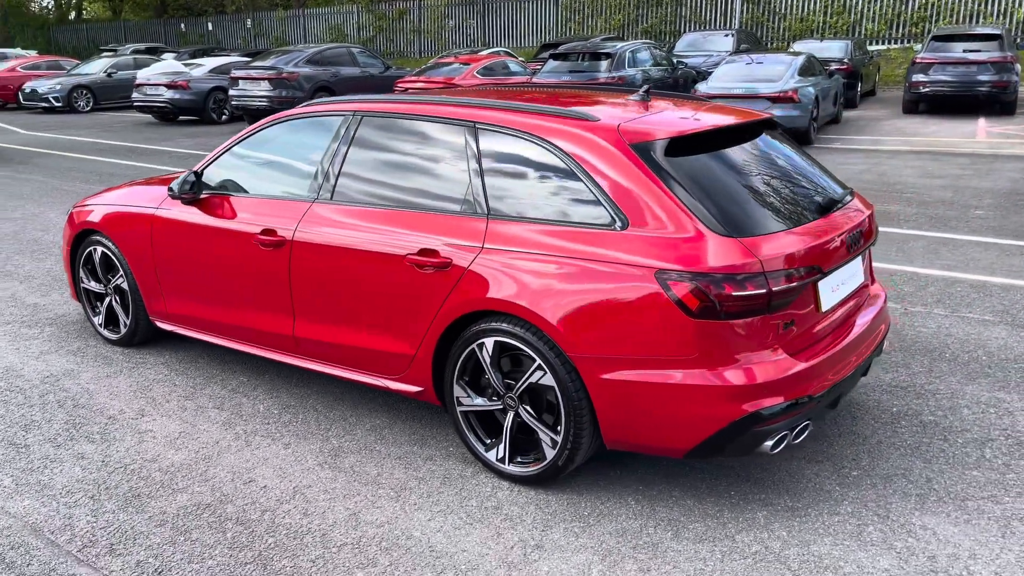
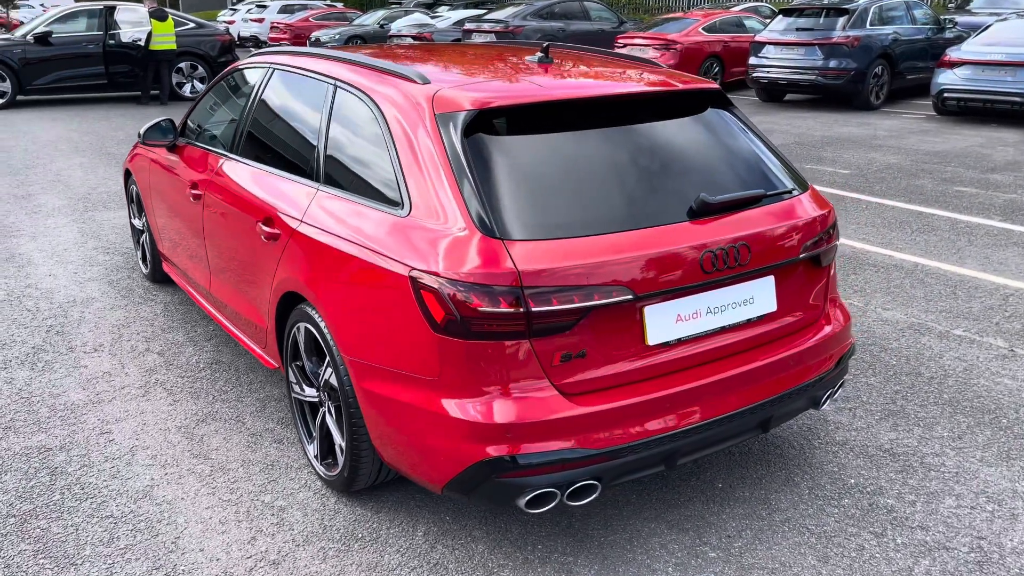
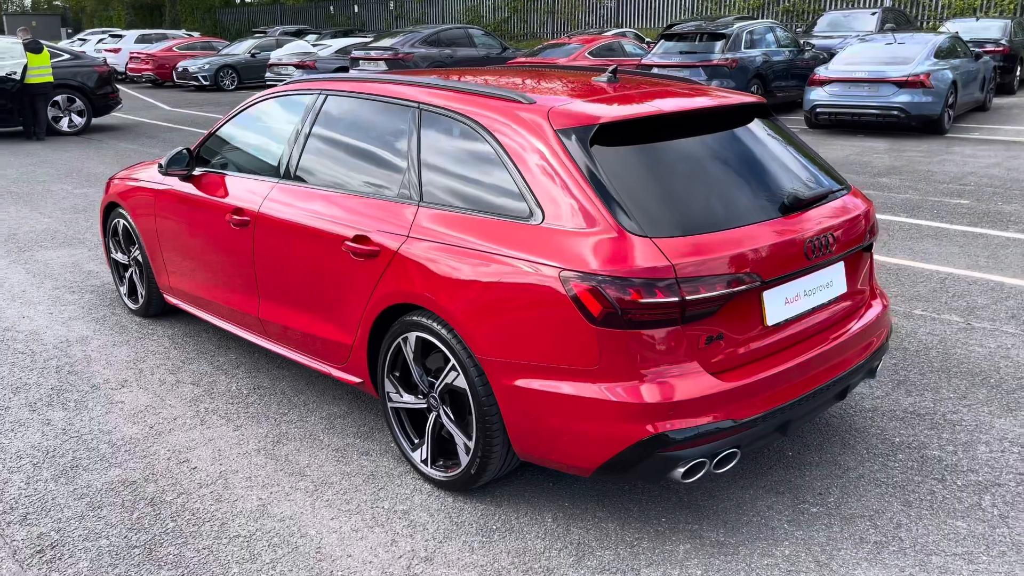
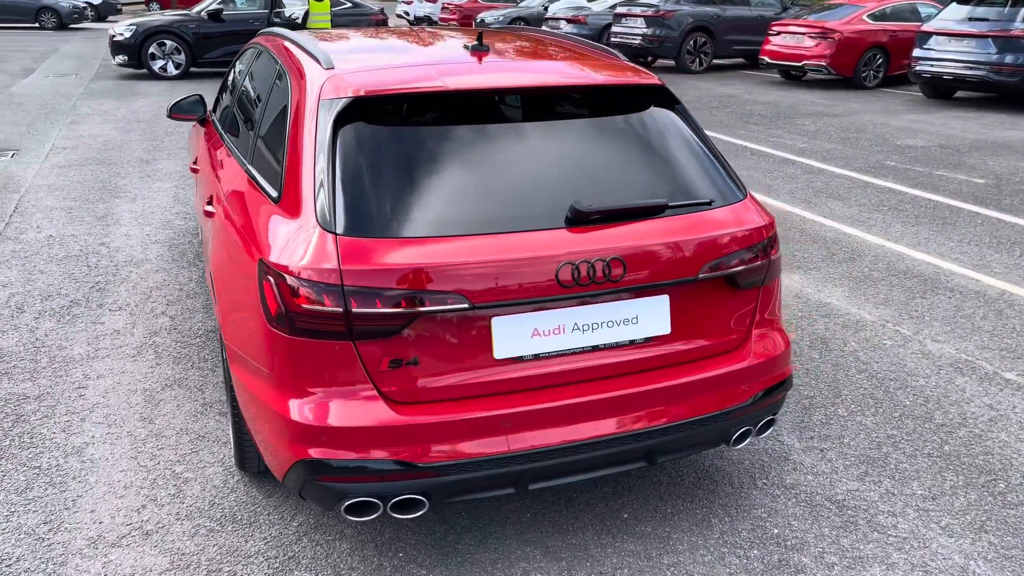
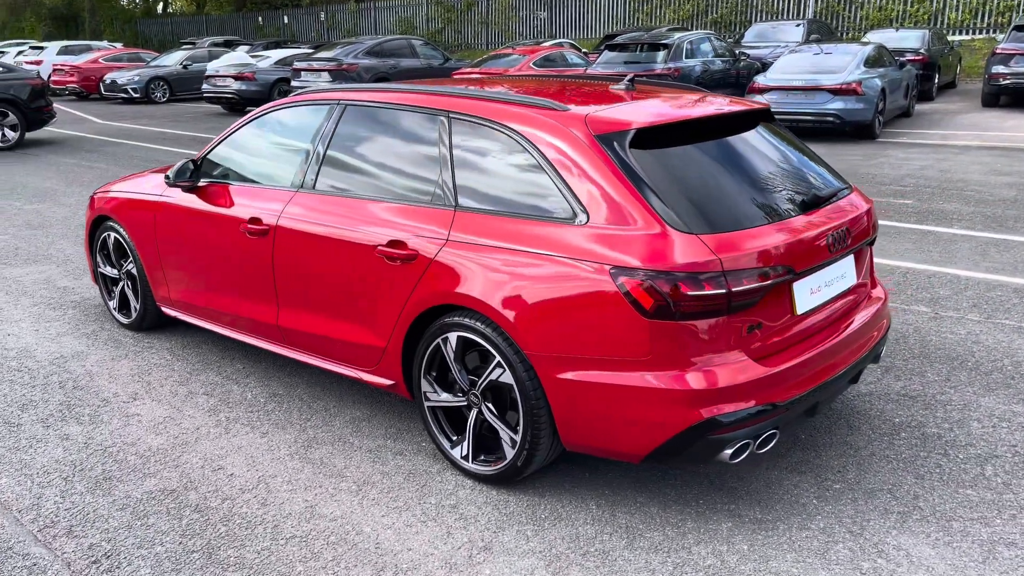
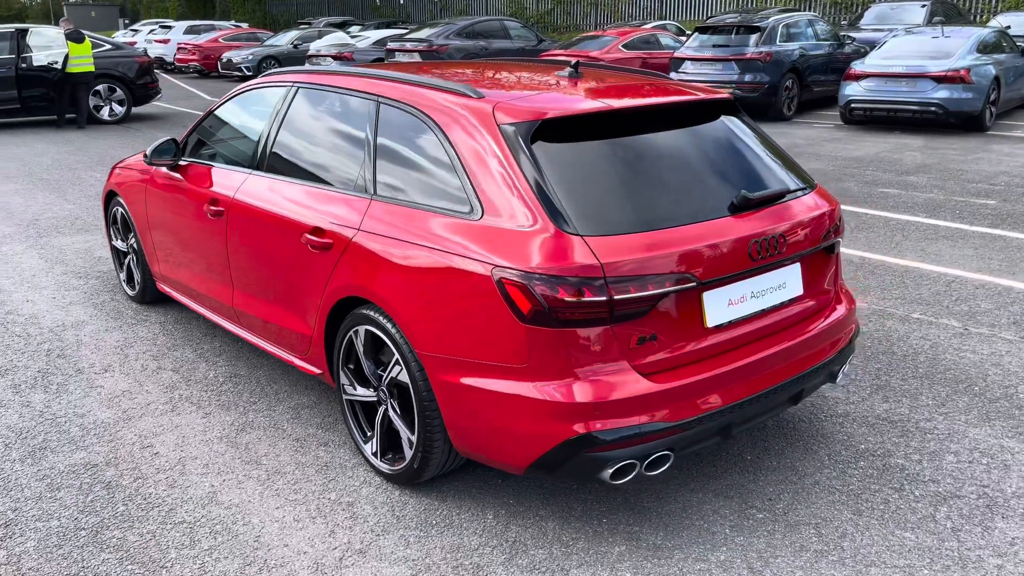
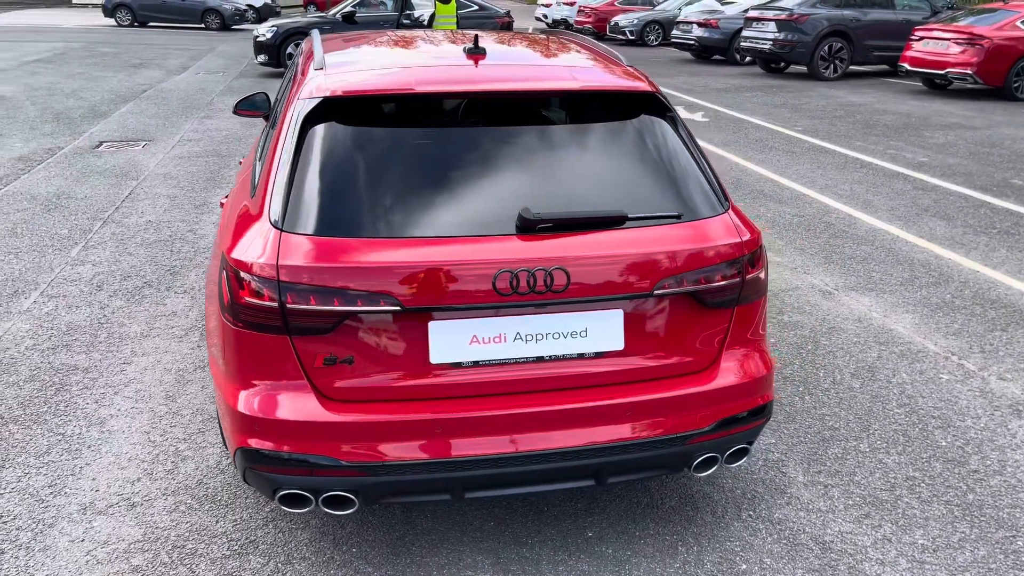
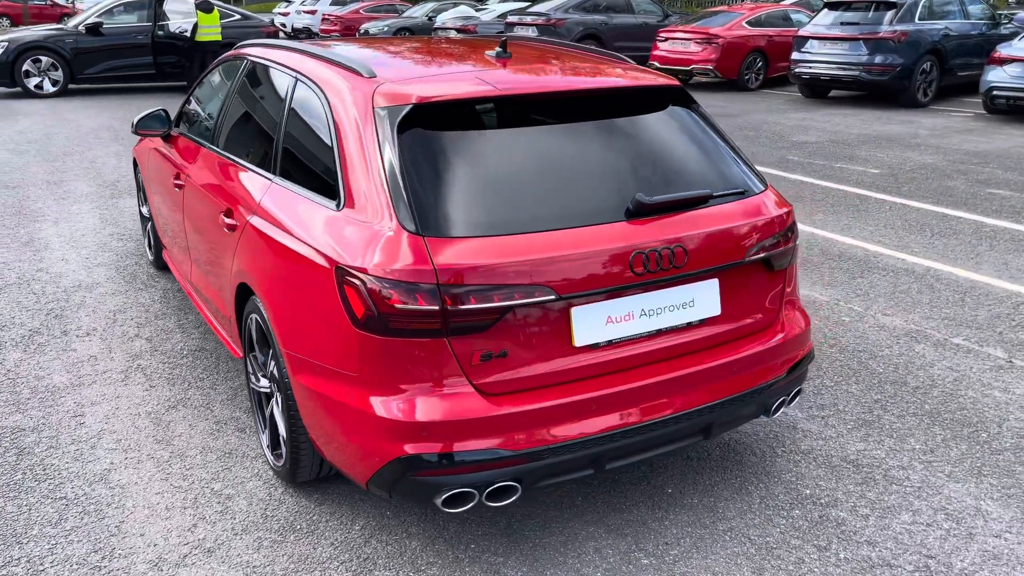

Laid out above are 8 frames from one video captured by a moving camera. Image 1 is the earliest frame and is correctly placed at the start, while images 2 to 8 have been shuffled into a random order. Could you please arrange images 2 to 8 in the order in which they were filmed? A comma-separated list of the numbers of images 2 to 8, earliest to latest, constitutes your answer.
5, 3, 6, 2, 8, 4, 7
